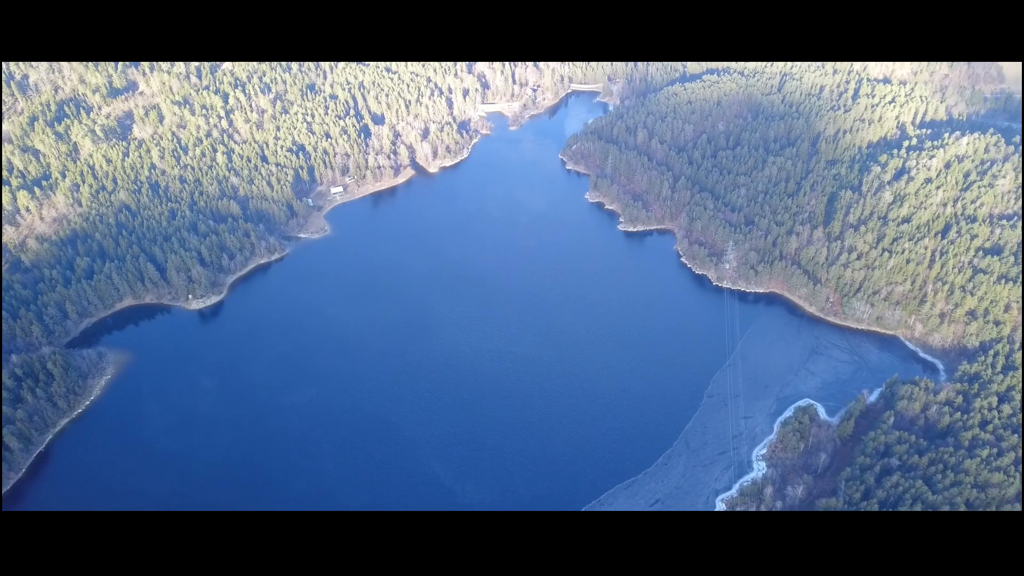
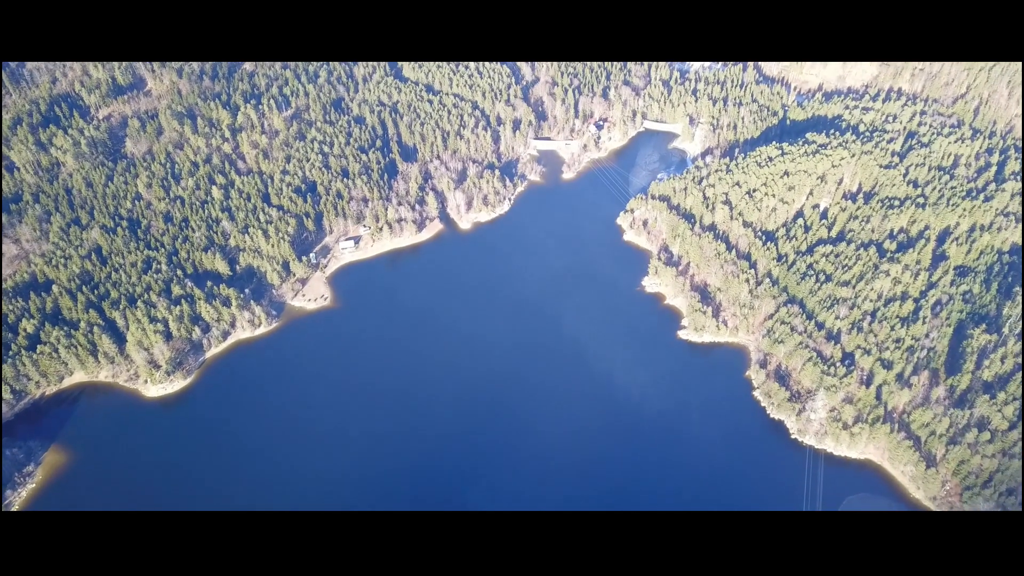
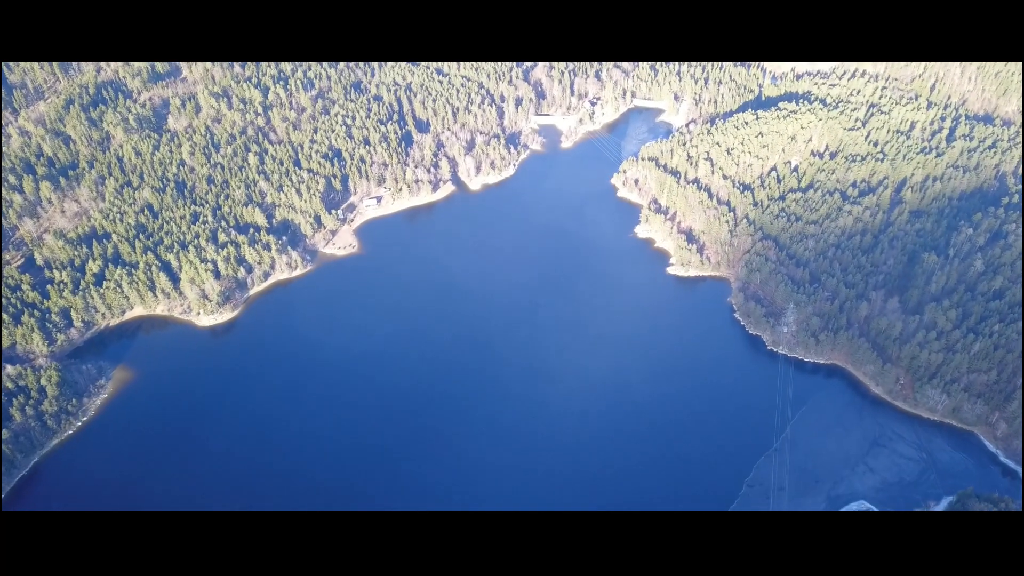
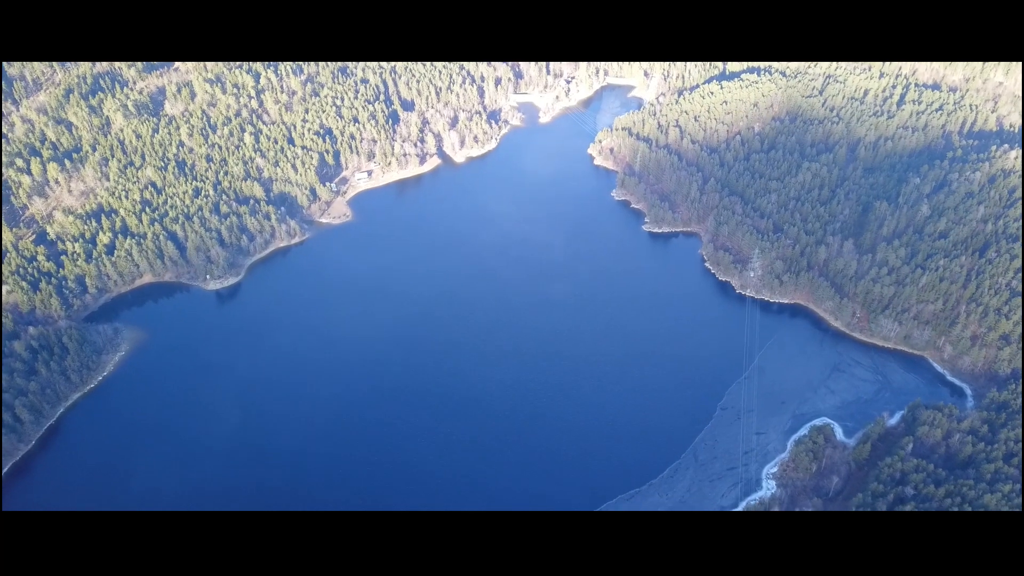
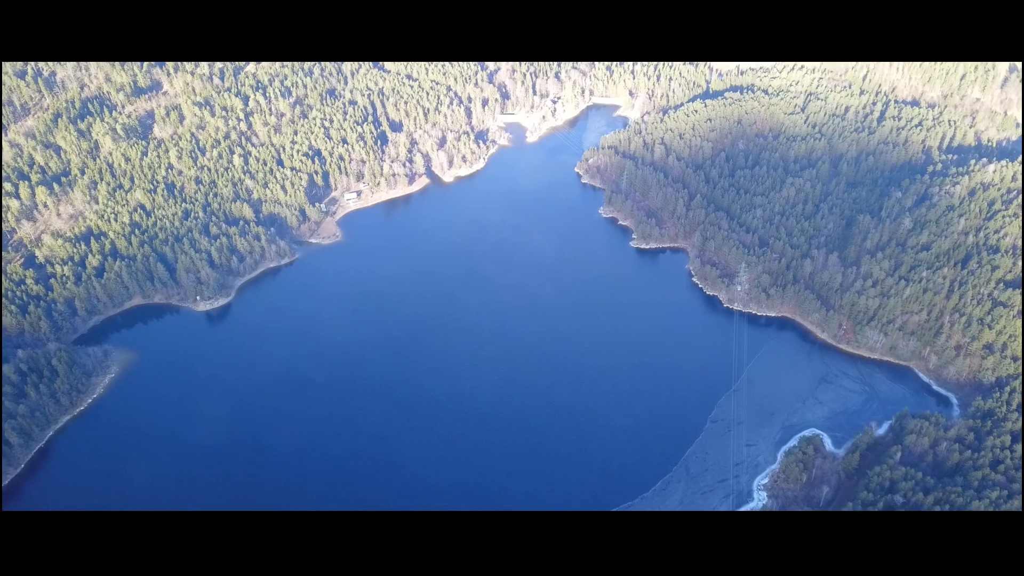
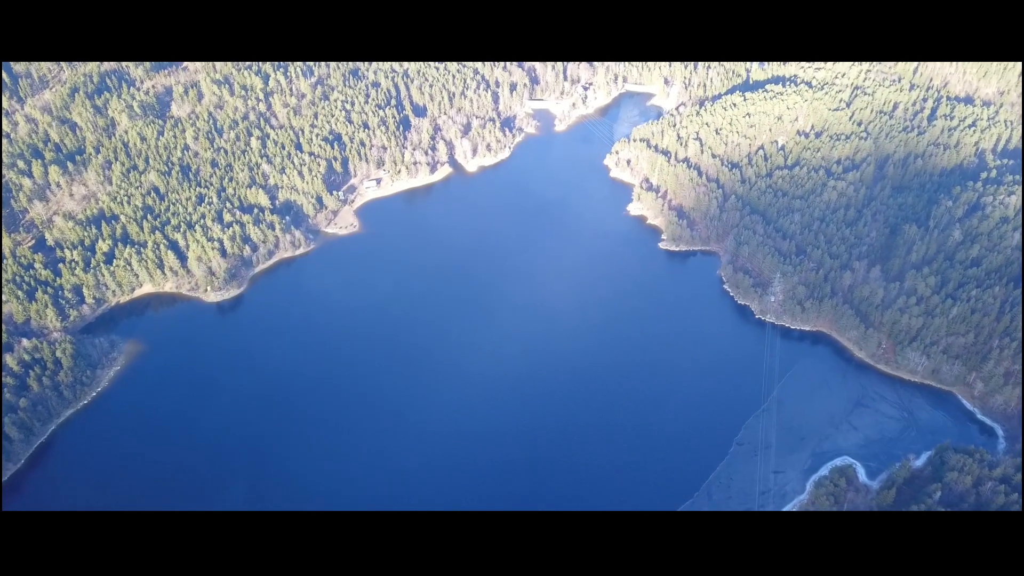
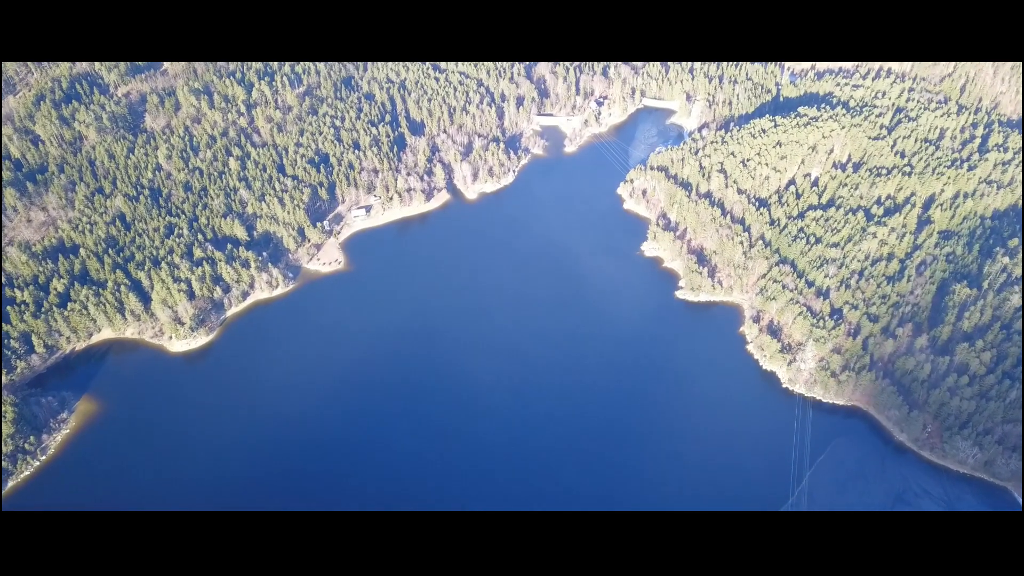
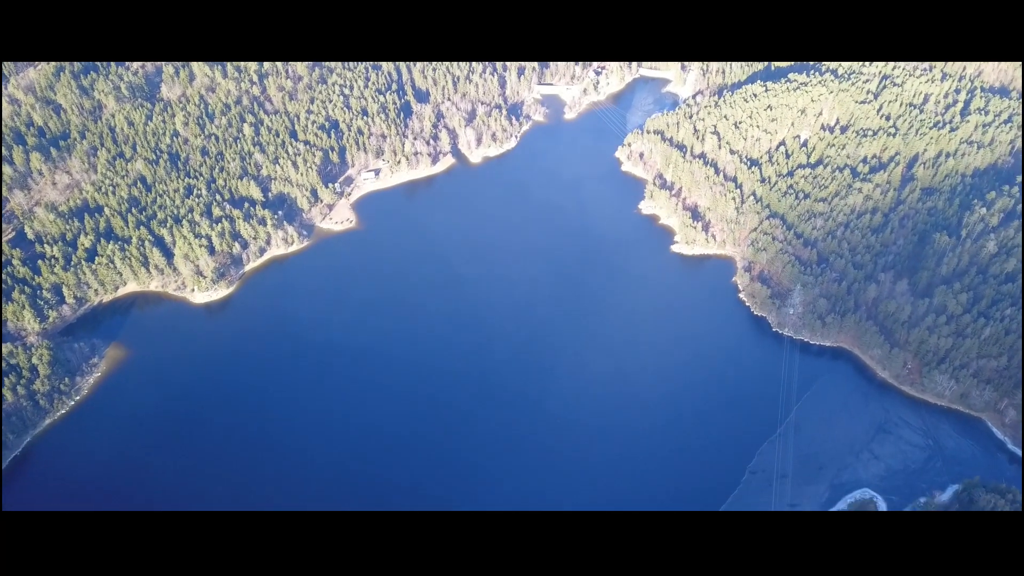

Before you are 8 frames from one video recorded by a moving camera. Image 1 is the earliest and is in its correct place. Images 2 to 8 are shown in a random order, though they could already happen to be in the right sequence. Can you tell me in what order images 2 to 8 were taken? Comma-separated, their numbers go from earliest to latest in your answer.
5, 4, 6, 3, 8, 7, 2
